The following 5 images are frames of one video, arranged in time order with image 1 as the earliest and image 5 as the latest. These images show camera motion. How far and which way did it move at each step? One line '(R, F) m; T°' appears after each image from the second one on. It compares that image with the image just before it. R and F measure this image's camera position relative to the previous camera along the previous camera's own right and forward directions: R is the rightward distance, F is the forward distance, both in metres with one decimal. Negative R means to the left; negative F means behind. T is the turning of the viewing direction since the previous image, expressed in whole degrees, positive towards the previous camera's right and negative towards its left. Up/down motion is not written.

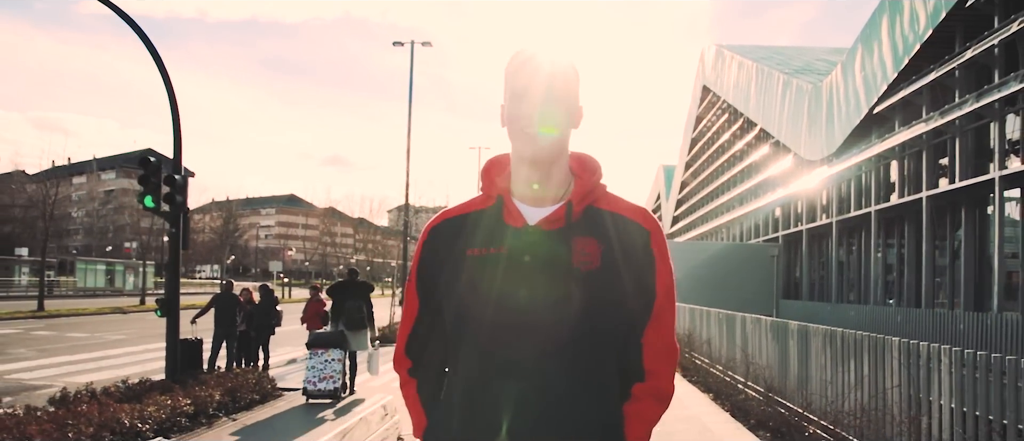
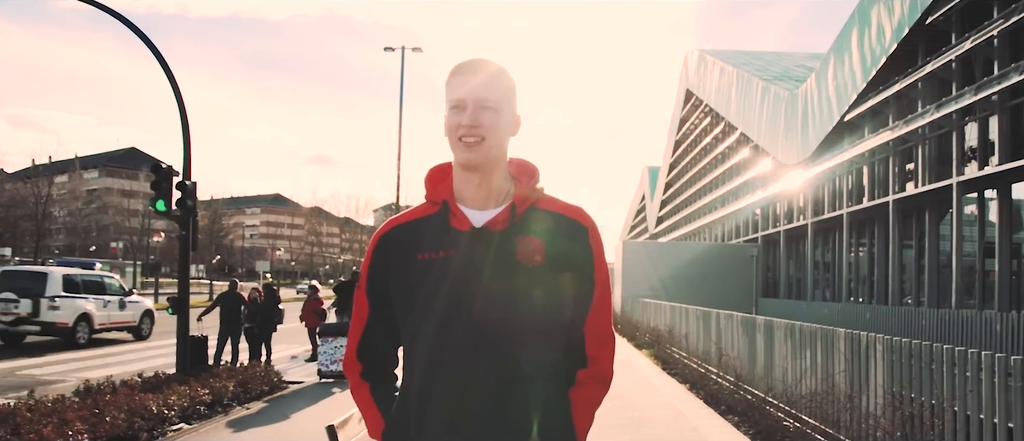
(-0.1, -0.8) m; +1°
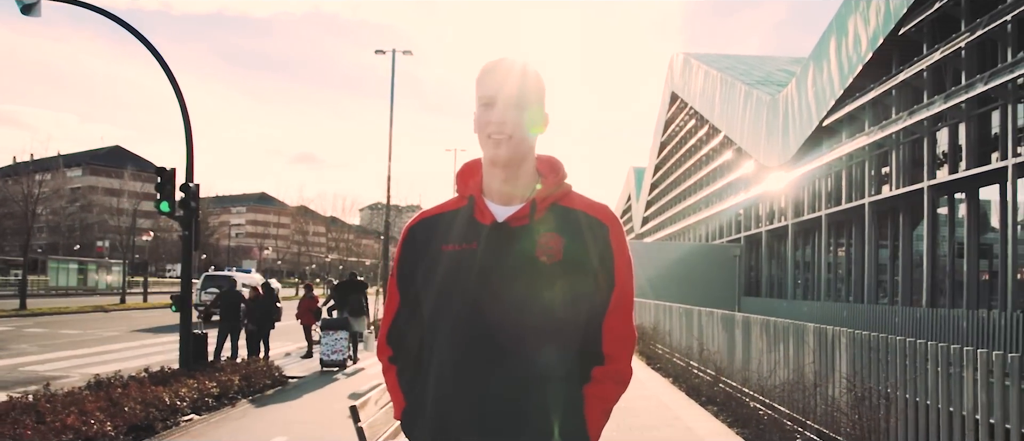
(-0.1, -0.6) m; +1°
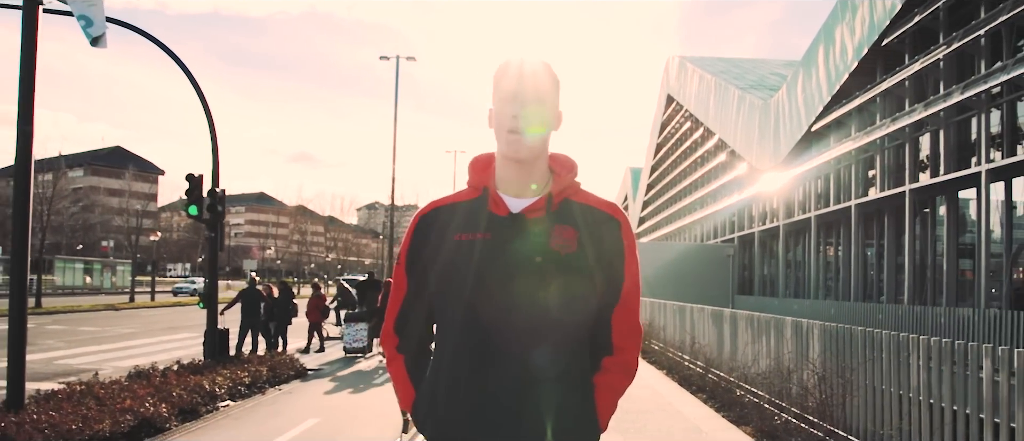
(-0.1, -0.9) m; 0°
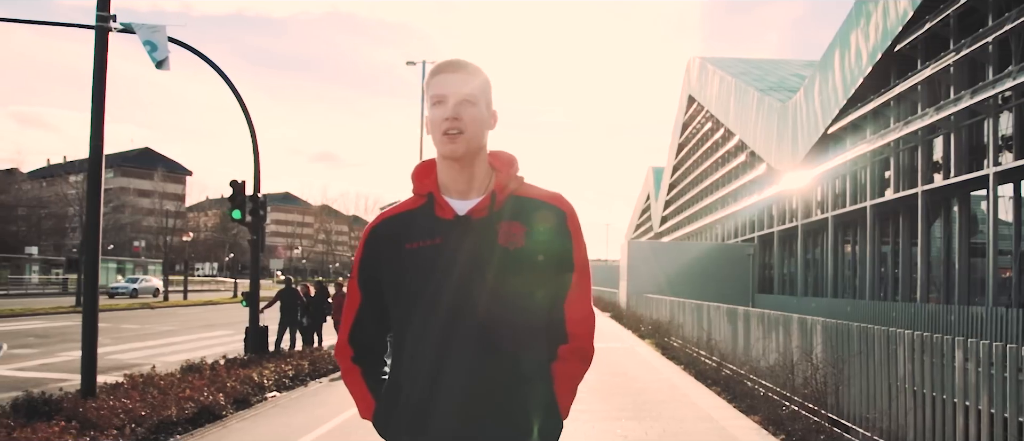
(0.0, -0.8) m; -2°
